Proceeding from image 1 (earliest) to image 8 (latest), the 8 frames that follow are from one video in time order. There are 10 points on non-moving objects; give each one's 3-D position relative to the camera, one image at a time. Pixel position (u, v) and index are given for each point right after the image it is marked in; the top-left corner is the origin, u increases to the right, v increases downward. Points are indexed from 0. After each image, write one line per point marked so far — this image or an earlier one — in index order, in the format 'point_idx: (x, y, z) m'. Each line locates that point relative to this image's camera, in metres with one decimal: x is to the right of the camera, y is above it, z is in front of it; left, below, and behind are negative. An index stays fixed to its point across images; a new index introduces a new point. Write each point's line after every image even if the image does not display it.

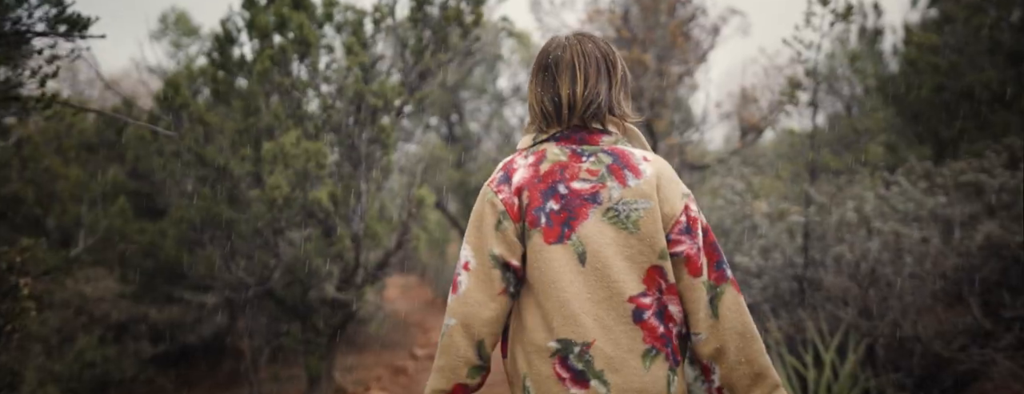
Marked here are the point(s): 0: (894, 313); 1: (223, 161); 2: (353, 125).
0: (+2.5, -0.7, +3.3) m
1: (-2.4, +0.3, +4.3) m
2: (-1.4, +0.6, +4.7) m
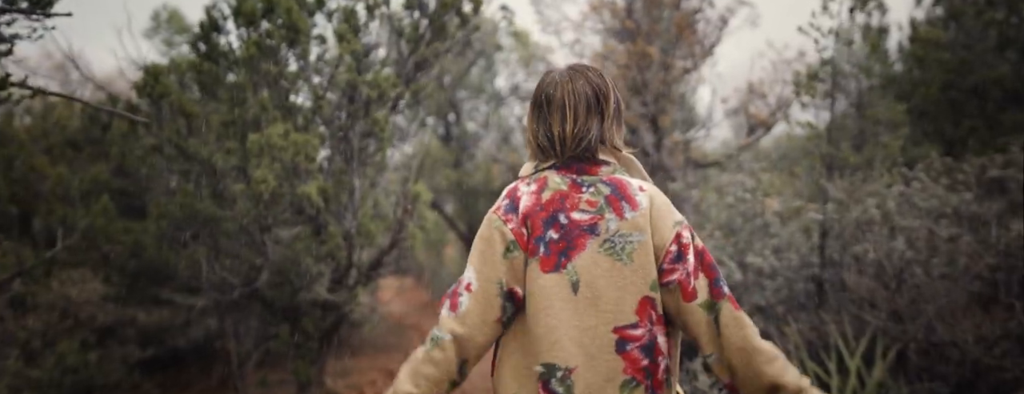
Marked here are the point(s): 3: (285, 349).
0: (+2.5, -0.7, +3.1) m
1: (-2.3, +0.3, +4.1) m
2: (-1.4, +0.7, +4.4) m
3: (-2.0, -1.4, +4.7) m
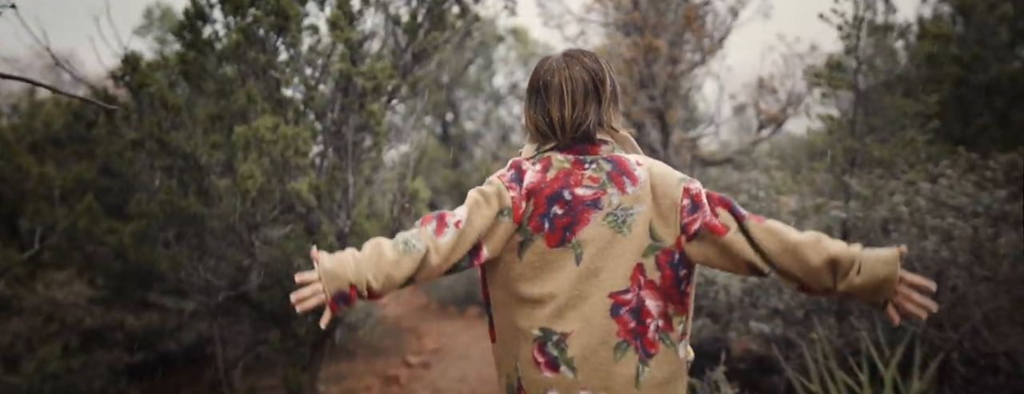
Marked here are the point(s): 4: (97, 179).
0: (+2.5, -0.7, +2.9) m
1: (-2.3, +0.3, +3.8) m
2: (-1.4, +0.7, +4.2) m
3: (-2.0, -1.3, +4.4) m
4: (-3.2, +0.1, +4.1) m
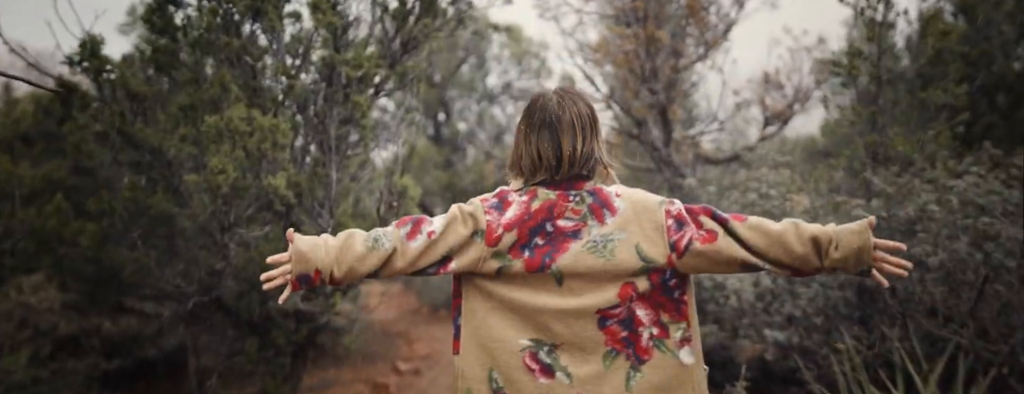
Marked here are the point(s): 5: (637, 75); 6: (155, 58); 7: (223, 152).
0: (+2.5, -0.7, +2.6) m
1: (-2.3, +0.4, +3.5) m
2: (-1.4, +0.7, +3.9) m
3: (-2.0, -1.3, +4.1) m
4: (-3.3, +0.2, +3.8) m
5: (+1.3, +1.3, +5.5) m
6: (-2.4, +1.0, +3.5) m
7: (-1.8, +0.3, +3.3) m
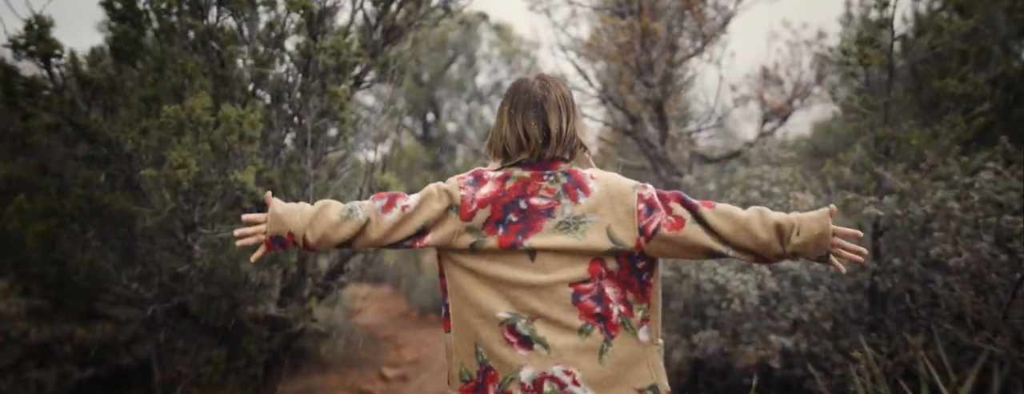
0: (+2.4, -0.6, +2.4) m
1: (-2.4, +0.4, +3.2) m
2: (-1.5, +0.7, +3.6) m
3: (-2.1, -1.3, +3.8) m
4: (-3.3, +0.2, +3.5) m
5: (+1.2, +1.3, +5.3) m
6: (-2.5, +1.0, +3.2) m
7: (-1.9, +0.3, +3.0) m
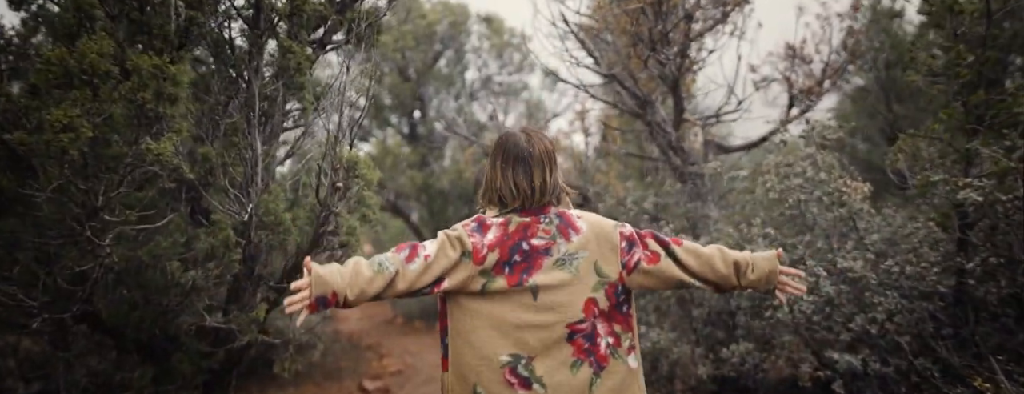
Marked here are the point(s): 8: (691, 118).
0: (+2.5, -0.5, +1.8) m
1: (-2.4, +0.5, +2.5) m
2: (-1.5, +0.8, +2.9) m
3: (-2.1, -1.2, +3.1) m
4: (-3.3, +0.3, +2.7) m
5: (+1.2, +1.4, +4.7) m
6: (-2.5, +1.1, +2.5) m
7: (-1.9, +0.4, +2.3) m
8: (+1.8, +0.8, +5.1) m
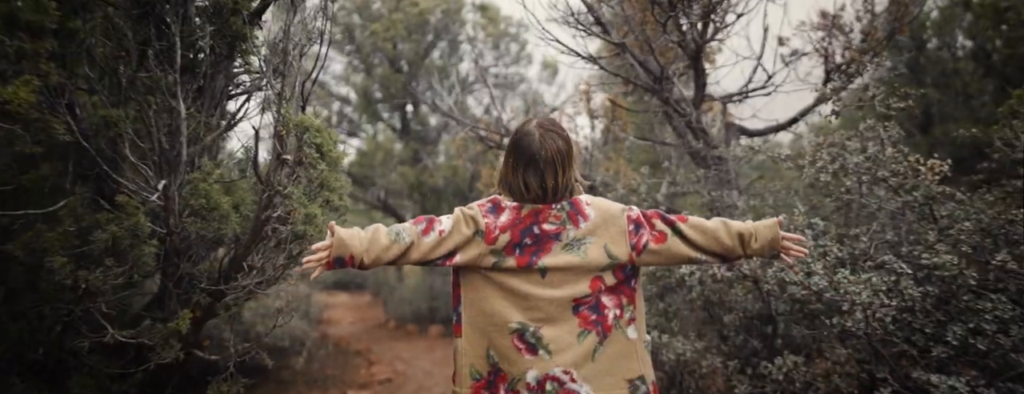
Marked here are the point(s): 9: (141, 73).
0: (+2.5, -0.4, +1.2) m
1: (-2.4, +0.6, +1.8) m
2: (-1.5, +0.9, +2.3) m
3: (-2.1, -1.1, +2.4) m
4: (-3.3, +0.4, +2.1) m
5: (+1.1, +1.5, +4.0) m
6: (-2.5, +1.2, +1.9) m
7: (-1.9, +0.5, +1.6) m
8: (+1.7, +0.9, +4.5) m
9: (-1.6, +0.5, +2.2) m
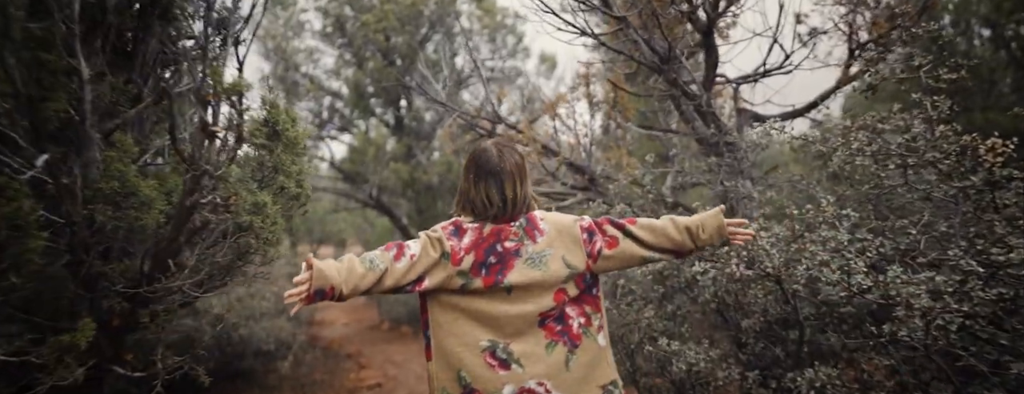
0: (+2.4, -0.4, +0.8) m
1: (-2.5, +0.6, +1.4) m
2: (-1.6, +1.0, +1.8) m
3: (-2.2, -1.1, +2.0) m
4: (-3.4, +0.4, +1.6) m
5: (+1.1, +1.5, +3.6) m
6: (-2.5, +1.2, +1.4) m
7: (-1.9, +0.6, +1.2) m
8: (+1.7, +0.9, +4.1) m
9: (-1.6, +0.5, +1.8) m
